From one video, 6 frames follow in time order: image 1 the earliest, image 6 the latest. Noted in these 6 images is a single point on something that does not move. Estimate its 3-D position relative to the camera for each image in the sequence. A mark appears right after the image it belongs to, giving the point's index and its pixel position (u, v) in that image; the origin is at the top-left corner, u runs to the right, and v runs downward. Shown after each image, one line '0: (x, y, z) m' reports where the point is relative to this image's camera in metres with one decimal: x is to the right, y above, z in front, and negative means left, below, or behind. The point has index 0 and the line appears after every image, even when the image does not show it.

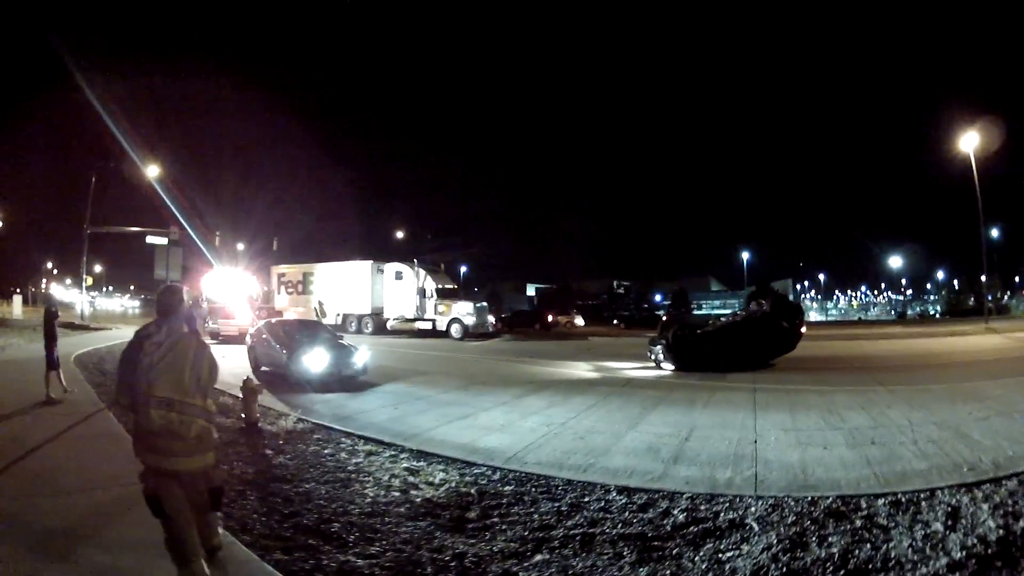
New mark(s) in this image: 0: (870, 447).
0: (+3.8, -1.7, +7.2) m
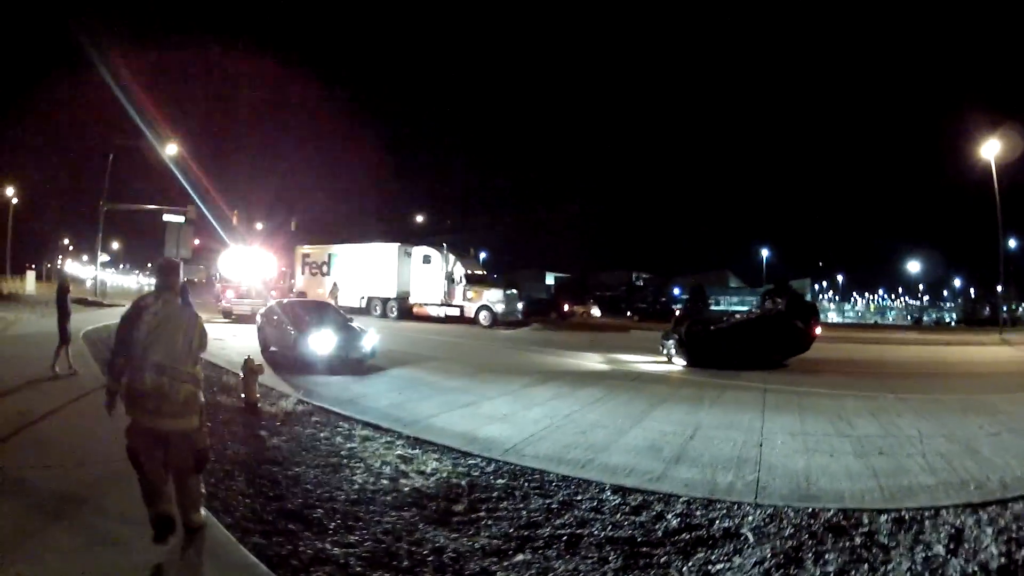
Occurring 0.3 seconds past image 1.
0: (+3.7, -1.7, +6.9) m
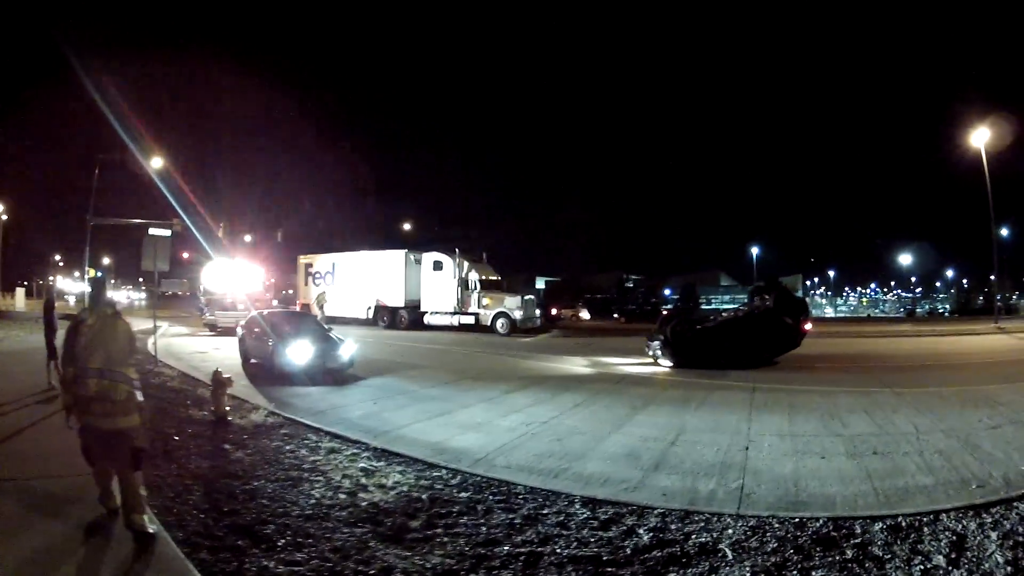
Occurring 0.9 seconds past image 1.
0: (+3.4, -1.6, +6.4) m
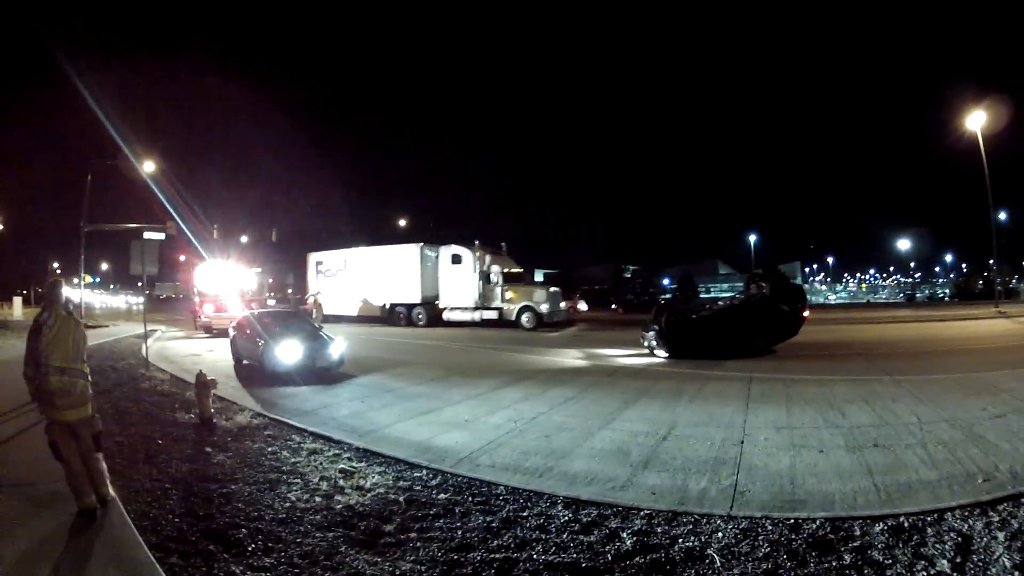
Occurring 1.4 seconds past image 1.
0: (+3.2, -1.4, +6.0) m
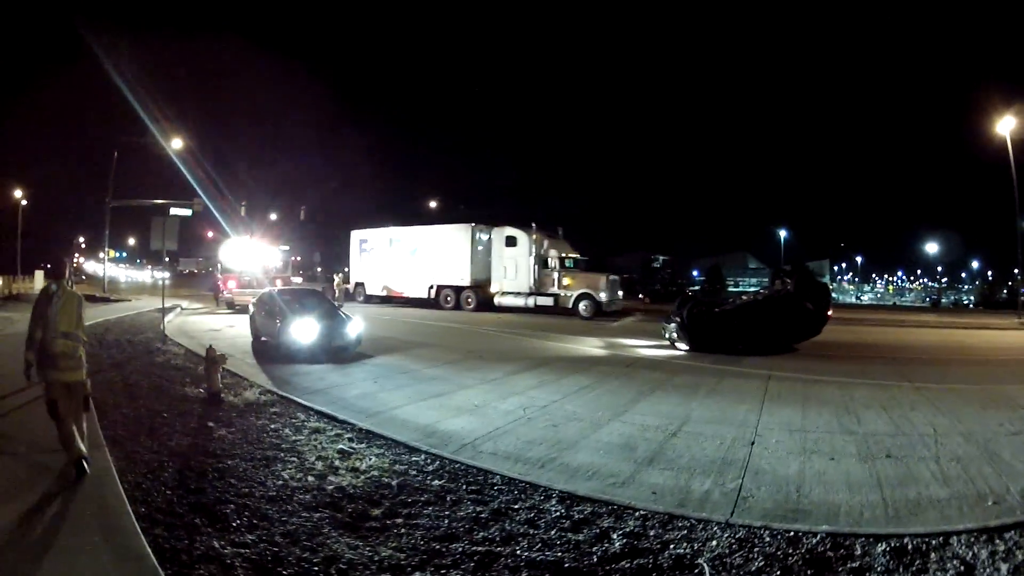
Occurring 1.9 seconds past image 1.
0: (+3.2, -1.5, +5.7) m
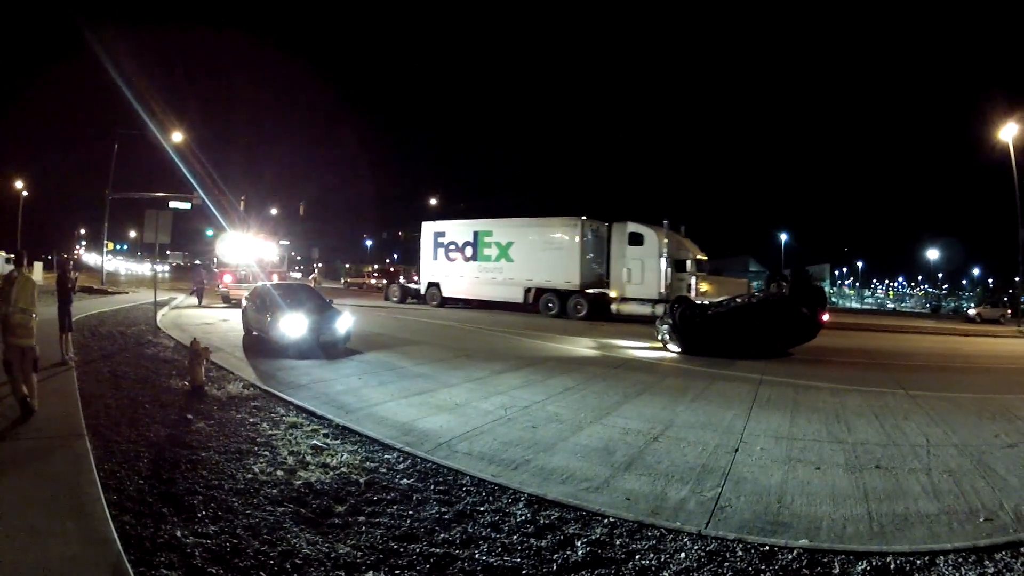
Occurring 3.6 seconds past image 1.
0: (+2.9, -1.5, +5.4) m
